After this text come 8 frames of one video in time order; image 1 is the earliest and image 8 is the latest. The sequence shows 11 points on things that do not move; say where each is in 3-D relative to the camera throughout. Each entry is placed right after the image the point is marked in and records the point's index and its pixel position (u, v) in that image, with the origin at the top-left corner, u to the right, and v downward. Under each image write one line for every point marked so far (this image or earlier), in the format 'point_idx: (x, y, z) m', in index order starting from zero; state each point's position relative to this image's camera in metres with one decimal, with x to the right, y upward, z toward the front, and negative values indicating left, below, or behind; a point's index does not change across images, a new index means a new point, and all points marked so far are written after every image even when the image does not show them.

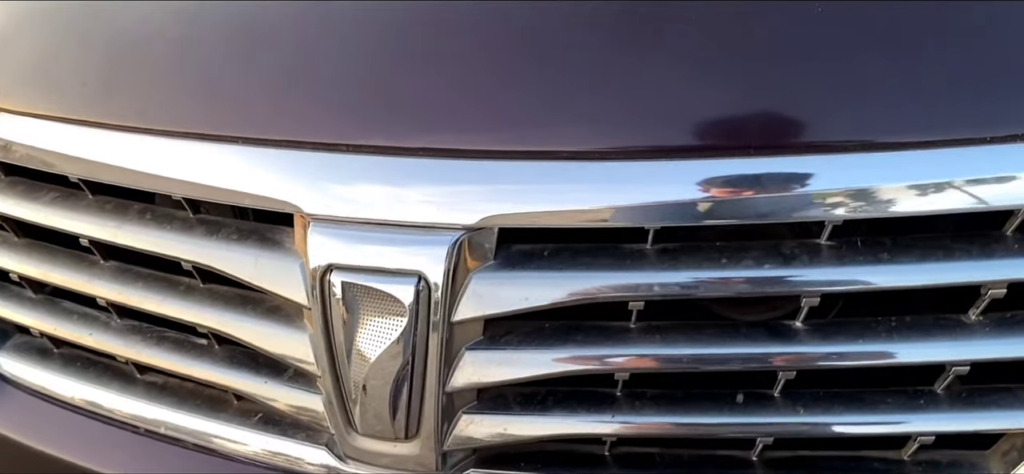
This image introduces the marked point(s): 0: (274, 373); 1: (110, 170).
0: (-0.2, -0.1, +0.9) m
1: (-0.4, +0.1, +0.9) m
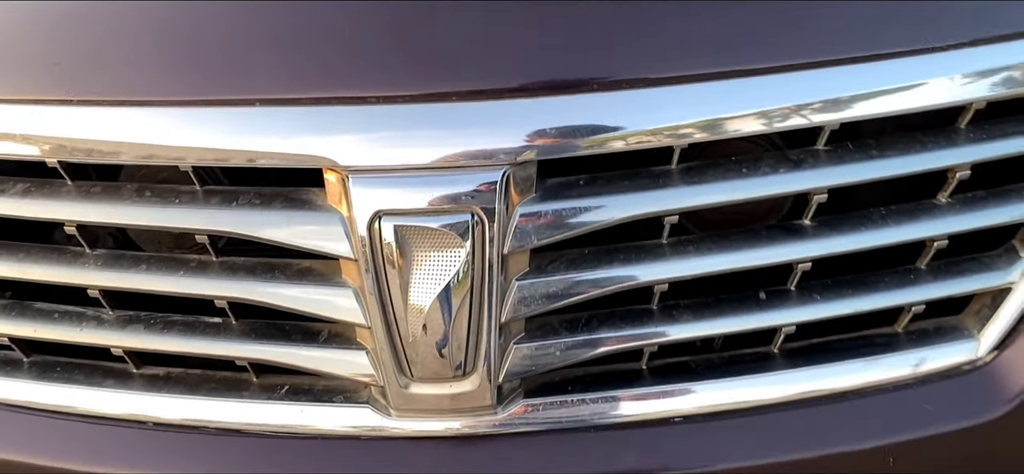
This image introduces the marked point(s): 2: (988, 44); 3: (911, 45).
0: (-0.2, -0.1, +0.9) m
1: (-0.4, +0.1, +0.8) m
2: (+0.5, +0.2, +0.8) m
3: (+0.4, +0.2, +0.8) m
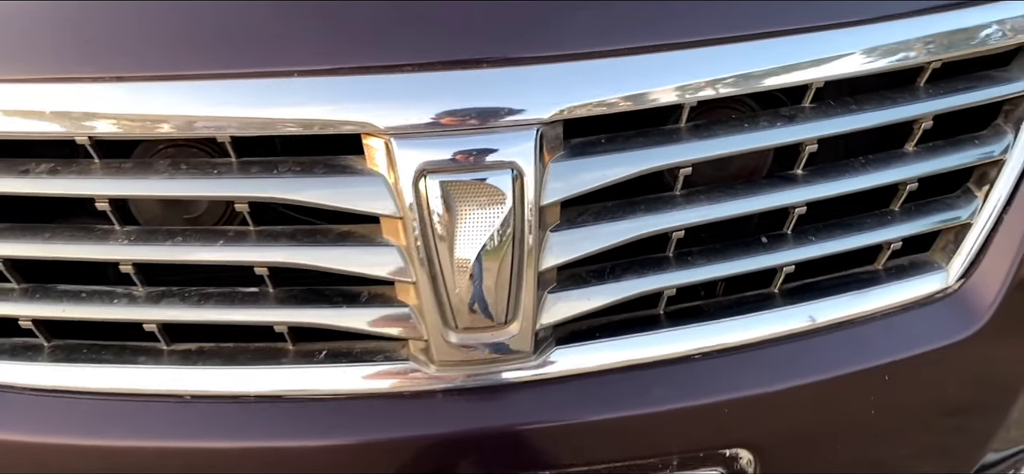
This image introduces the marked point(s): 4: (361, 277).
0: (-0.2, -0.1, +0.9) m
1: (-0.3, +0.1, +0.8) m
2: (+0.5, +0.3, +0.9) m
3: (+0.4, +0.2, +0.9) m
4: (-0.2, 0.0, +0.9) m
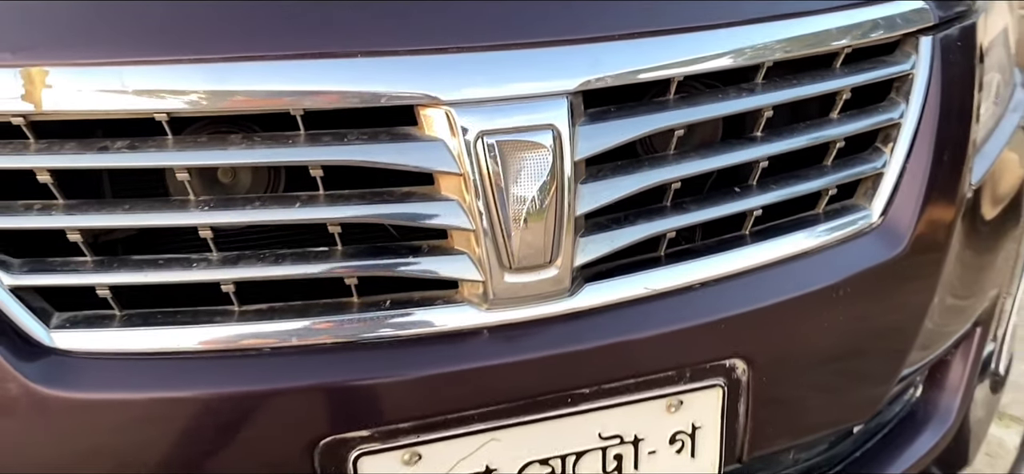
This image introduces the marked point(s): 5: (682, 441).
0: (-0.1, 0.0, +1.0) m
1: (-0.3, +0.2, +0.9) m
2: (+0.5, +0.3, +1.2) m
3: (+0.4, +0.3, +1.2) m
4: (-0.1, 0.0, +1.0) m
5: (+0.2, -0.3, +1.1) m
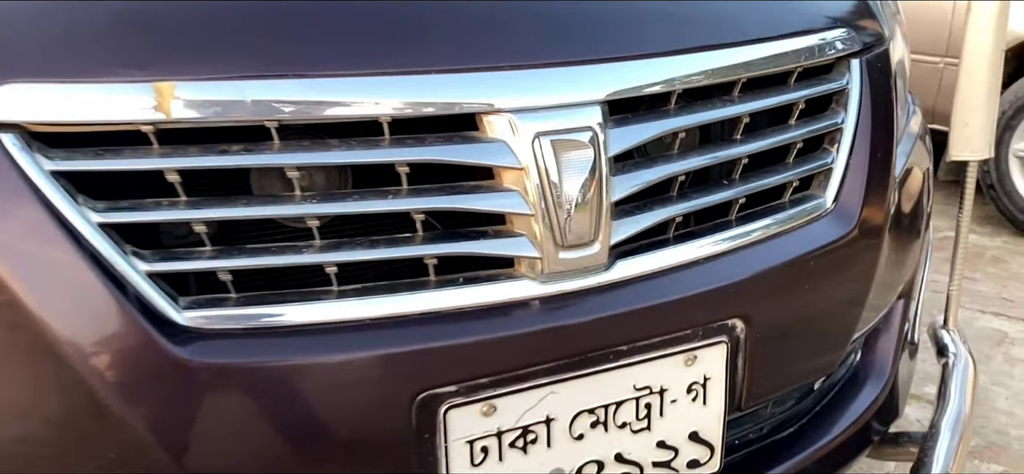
0: (0.0, 0.0, +1.2) m
1: (-0.2, +0.2, +1.1) m
2: (+0.5, +0.4, +1.5) m
3: (+0.4, +0.3, +1.5) m
4: (0.0, 0.0, +1.2) m
5: (+0.3, -0.2, +1.3) m
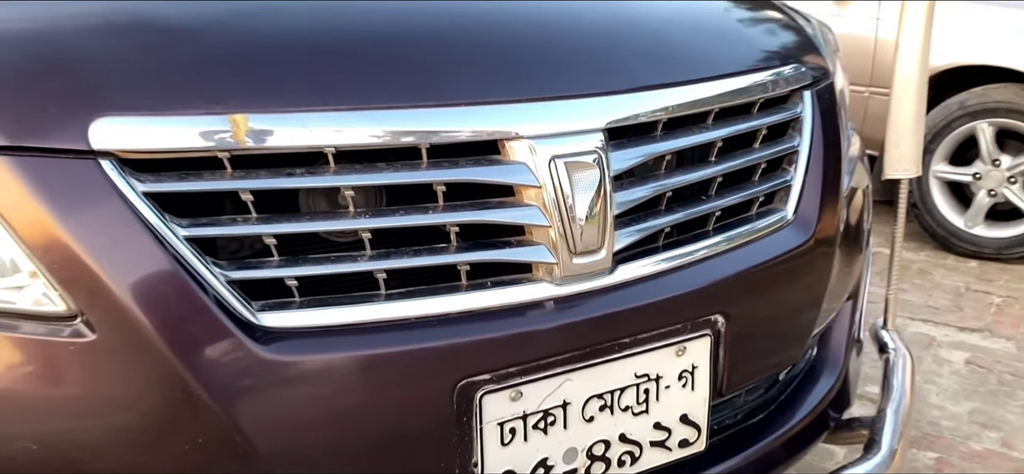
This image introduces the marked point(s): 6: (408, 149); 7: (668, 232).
0: (0.0, 0.0, +1.4) m
1: (-0.2, +0.2, +1.3) m
2: (+0.5, +0.3, +1.7) m
3: (+0.4, +0.3, +1.7) m
4: (0.0, 0.0, +1.4) m
5: (+0.3, -0.3, +1.5) m
6: (-0.2, +0.1, +1.3) m
7: (+0.3, 0.0, +1.6) m
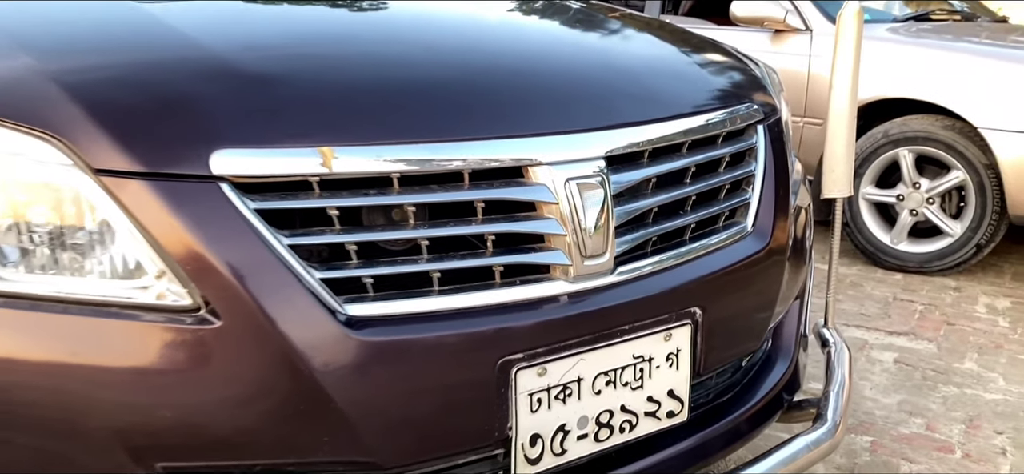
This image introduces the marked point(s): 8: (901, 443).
0: (0.0, 0.0, +1.7) m
1: (-0.1, +0.1, +1.6) m
2: (+0.5, +0.3, +2.1) m
3: (+0.5, +0.3, +2.1) m
4: (0.0, 0.0, +1.7) m
5: (+0.4, -0.3, +1.9) m
6: (-0.1, +0.1, +1.7) m
7: (+0.3, 0.0, +2.0) m
8: (+1.4, -0.7, +3.1) m
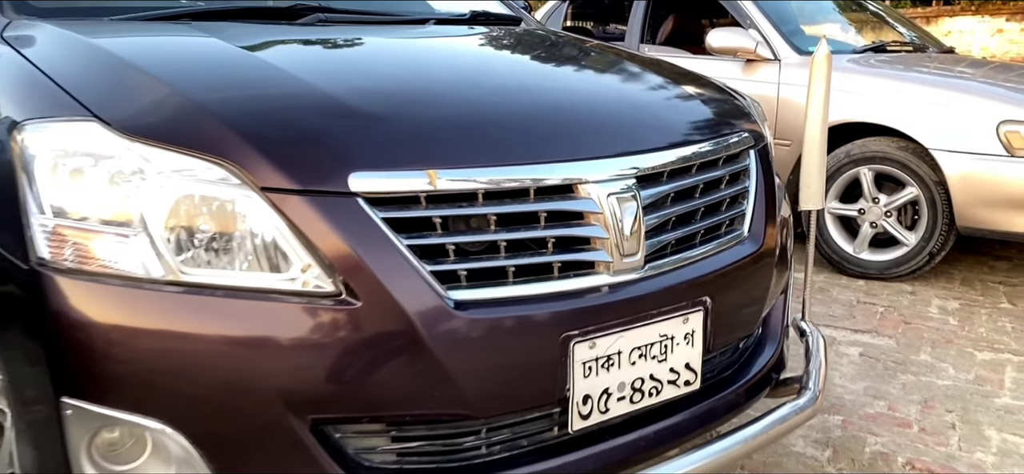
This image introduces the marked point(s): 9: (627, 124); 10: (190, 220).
0: (+0.2, 0.0, +2.2) m
1: (0.0, +0.1, +2.1) m
2: (+0.6, +0.3, +2.6) m
3: (+0.6, +0.3, +2.6) m
4: (+0.2, 0.0, +2.2) m
5: (+0.5, -0.3, +2.4) m
6: (0.0, +0.1, +2.1) m
7: (+0.5, 0.0, +2.4) m
8: (+1.5, -0.8, +3.6) m
9: (+0.3, +0.3, +2.5) m
10: (-0.7, 0.0, +1.9) m
